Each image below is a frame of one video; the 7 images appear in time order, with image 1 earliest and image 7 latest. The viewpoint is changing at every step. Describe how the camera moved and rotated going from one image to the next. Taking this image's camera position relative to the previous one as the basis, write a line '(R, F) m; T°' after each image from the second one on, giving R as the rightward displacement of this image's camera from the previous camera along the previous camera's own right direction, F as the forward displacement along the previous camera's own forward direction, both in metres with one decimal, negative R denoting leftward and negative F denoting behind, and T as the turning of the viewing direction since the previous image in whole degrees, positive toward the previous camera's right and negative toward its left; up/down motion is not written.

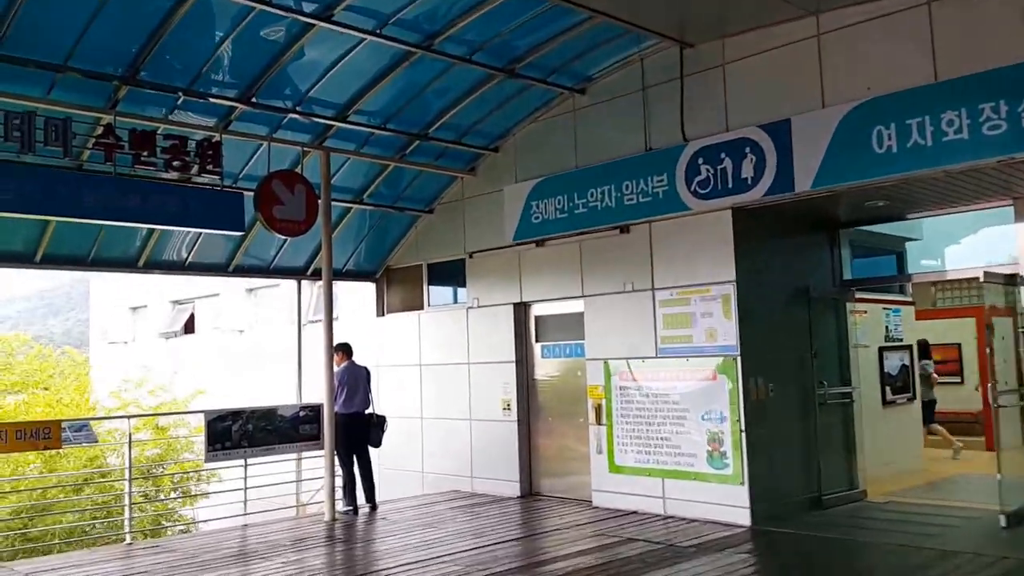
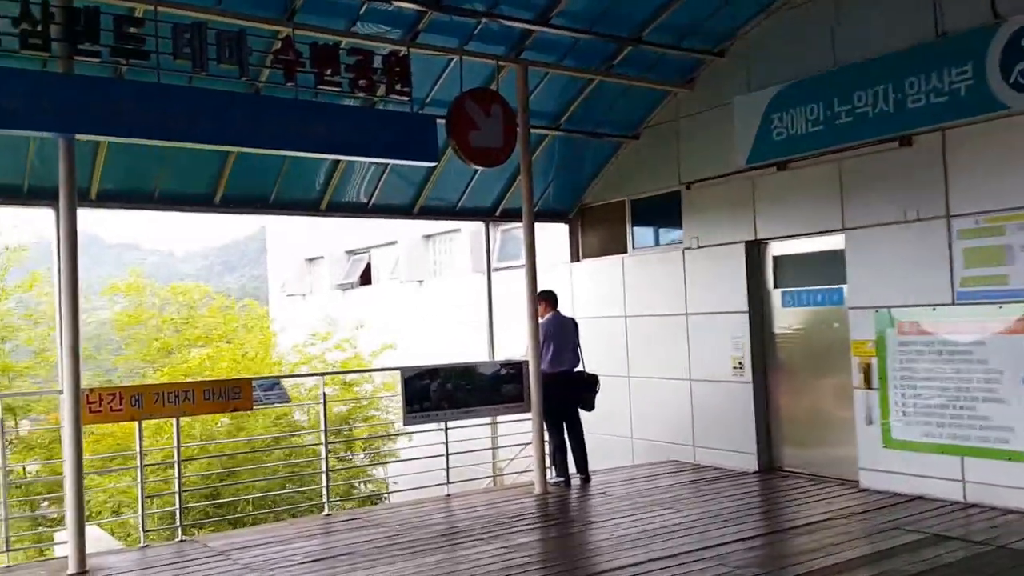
(-0.6, +1.0) m; -10°
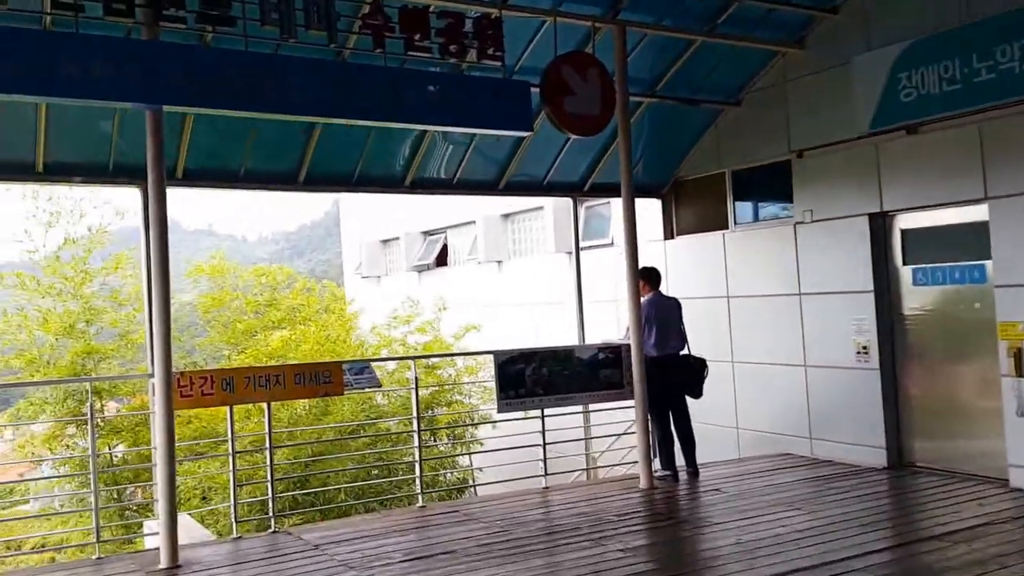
(-0.3, +0.4) m; -4°
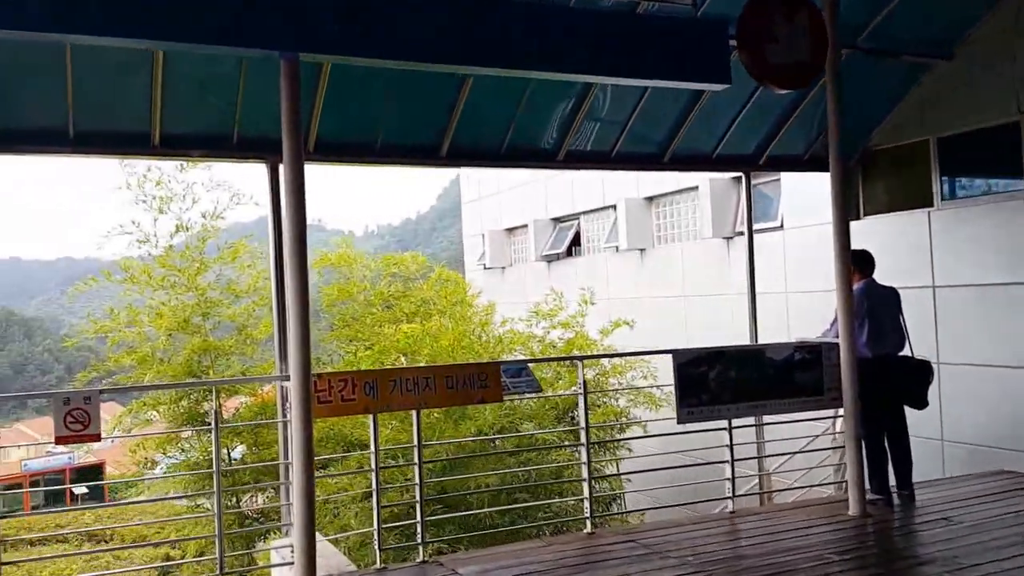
(-0.5, +0.8) m; -6°
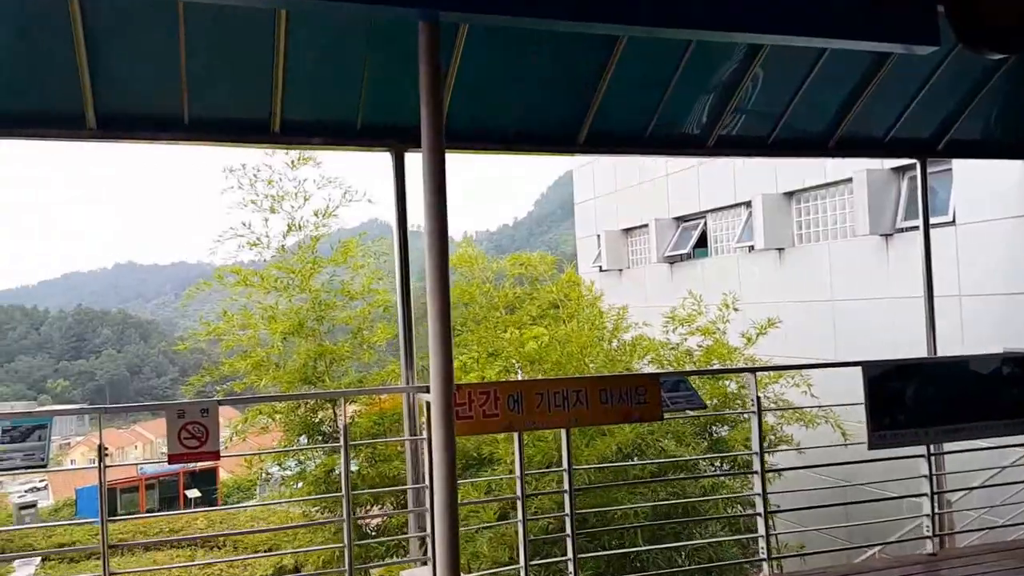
(-0.3, +0.5) m; -6°
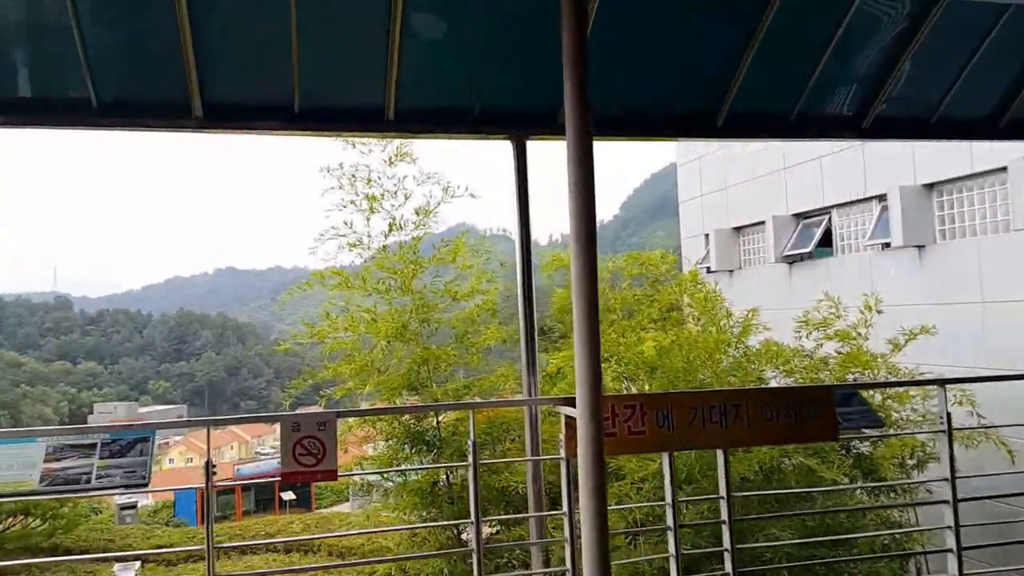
(-0.2, +0.4) m; -6°
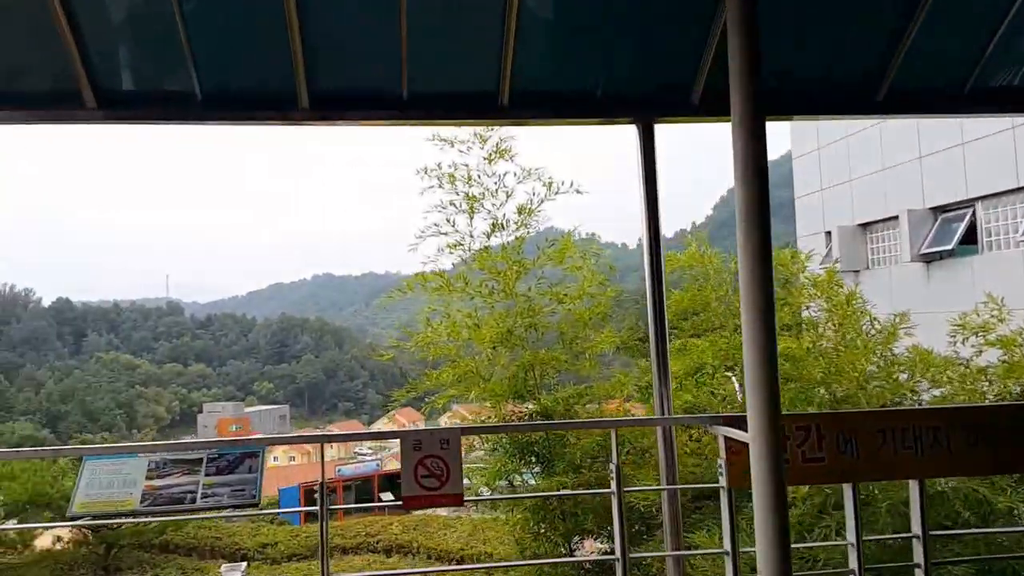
(-0.1, +0.4) m; -6°
